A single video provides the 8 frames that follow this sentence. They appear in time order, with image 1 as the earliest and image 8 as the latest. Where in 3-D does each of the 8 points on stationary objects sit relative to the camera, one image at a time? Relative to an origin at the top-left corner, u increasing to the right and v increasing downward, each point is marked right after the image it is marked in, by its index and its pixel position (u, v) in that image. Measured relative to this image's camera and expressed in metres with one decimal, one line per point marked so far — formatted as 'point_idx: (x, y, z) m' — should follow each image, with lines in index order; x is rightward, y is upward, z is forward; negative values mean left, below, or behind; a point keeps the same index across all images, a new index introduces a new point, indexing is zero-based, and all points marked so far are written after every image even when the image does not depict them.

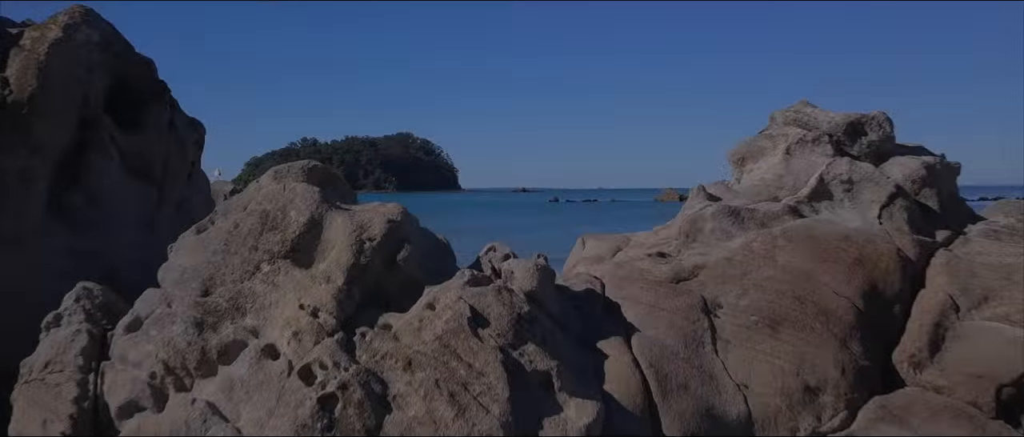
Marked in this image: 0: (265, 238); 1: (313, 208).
0: (-1.6, -0.1, +4.8) m
1: (-1.3, +0.1, +4.8) m
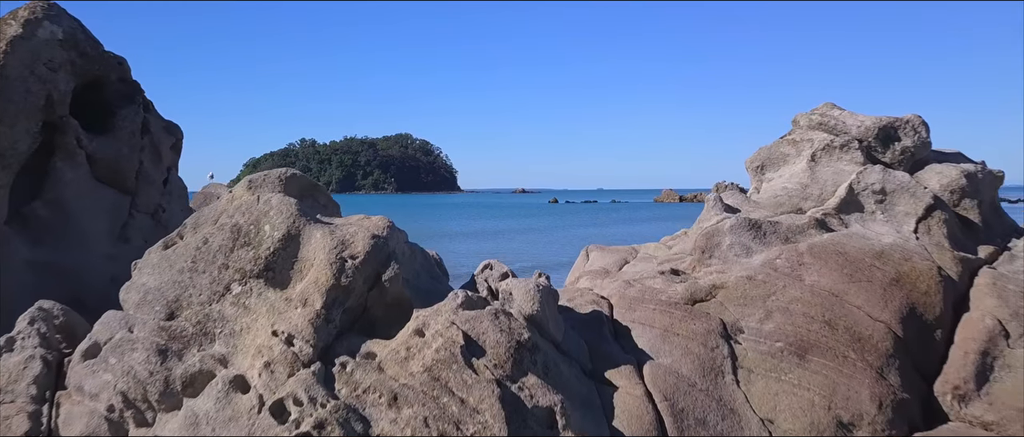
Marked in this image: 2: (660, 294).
0: (-1.6, -0.2, +4.4) m
1: (-1.3, 0.0, +4.3) m
2: (+0.9, -0.5, +4.5) m
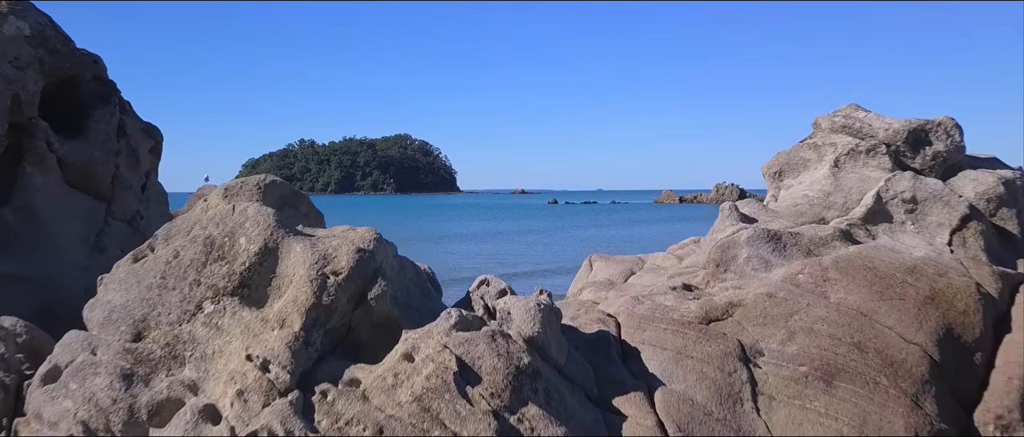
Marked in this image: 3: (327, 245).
0: (-1.6, -0.3, +4.0) m
1: (-1.3, -0.1, +4.0) m
2: (+0.9, -0.5, +4.2) m
3: (-1.0, -0.1, +3.9) m
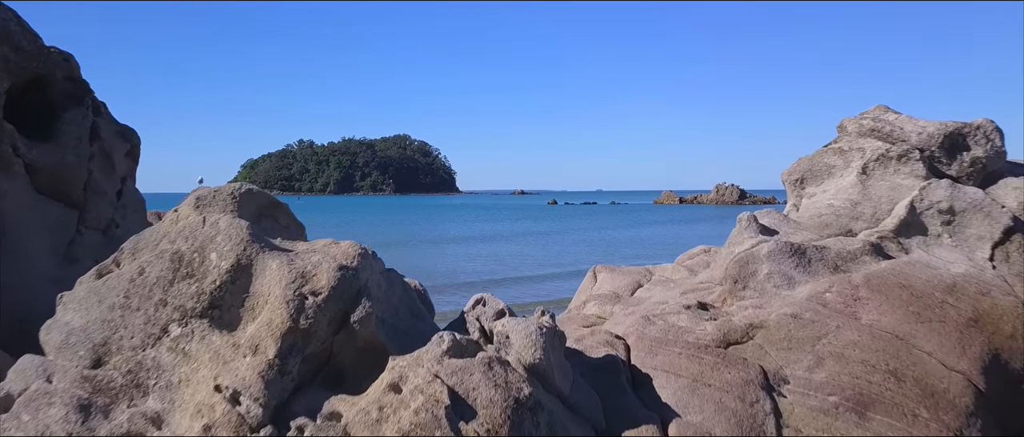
0: (-1.6, -0.3, +3.6) m
1: (-1.3, -0.2, +3.6) m
2: (+0.9, -0.6, +3.8) m
3: (-1.0, -0.2, +3.6) m
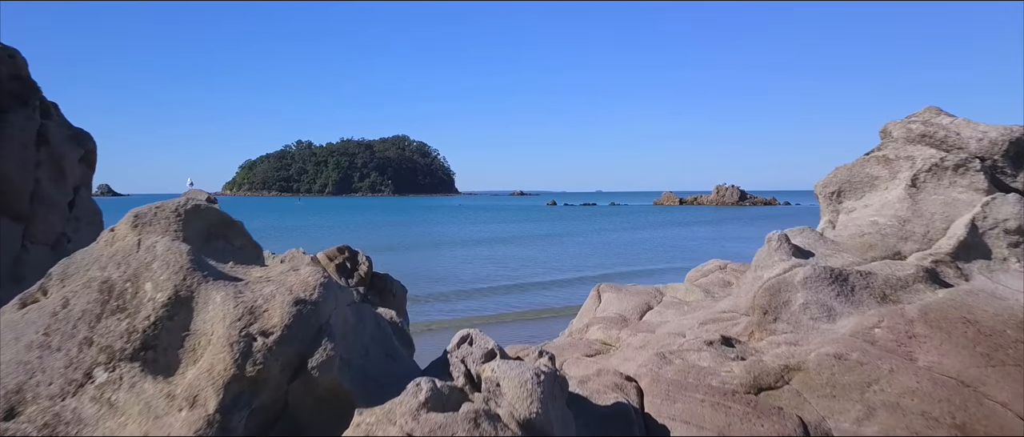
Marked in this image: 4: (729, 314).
0: (-1.7, -0.4, +3.1) m
1: (-1.4, -0.2, +3.0) m
2: (+0.8, -0.7, +3.2) m
3: (-1.0, -0.3, +3.0) m
4: (+1.1, -0.5, +3.7) m
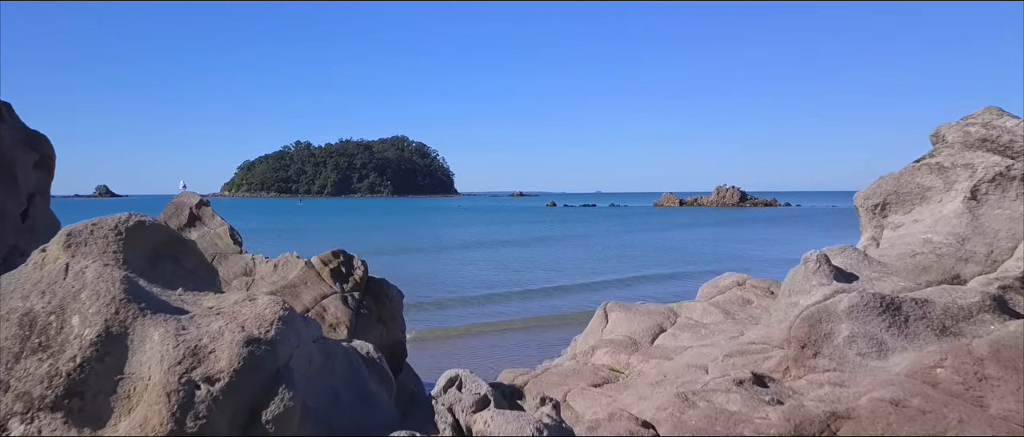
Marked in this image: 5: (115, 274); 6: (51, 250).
0: (-1.7, -0.5, +2.6) m
1: (-1.4, -0.3, +2.5) m
2: (+0.8, -0.8, +2.7) m
3: (-1.0, -0.4, +2.5) m
4: (+1.1, -0.5, +3.3) m
5: (-1.4, -0.2, +2.7) m
6: (-1.8, -0.1, +2.9) m
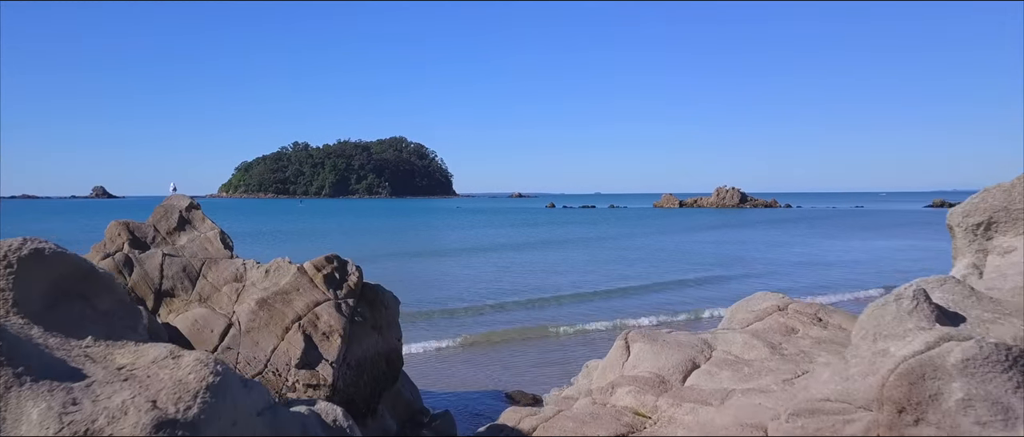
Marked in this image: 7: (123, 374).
0: (-1.7, -0.6, +1.9) m
1: (-1.3, -0.4, +1.9) m
2: (+0.9, -0.8, +2.0) m
3: (-1.0, -0.5, +1.8) m
4: (+1.1, -0.6, +2.6) m
5: (-1.4, -0.3, +2.0) m
6: (-1.7, -0.2, +2.2) m
7: (-1.1, -0.4, +2.0) m
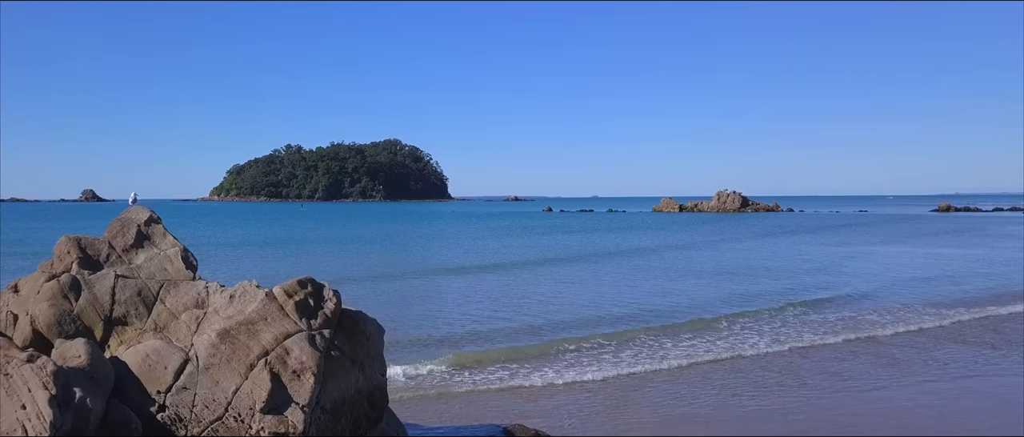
0: (-1.5, -0.9, -0.6) m
1: (-1.2, -0.7, -0.6) m
2: (+1.0, -1.2, -0.4) m
3: (-0.9, -0.8, -0.6) m
4: (+1.2, -1.0, +0.1) m
5: (-1.3, -0.6, -0.5) m
6: (-1.6, -0.5, -0.3) m
7: (-1.0, -0.7, -0.4) m
